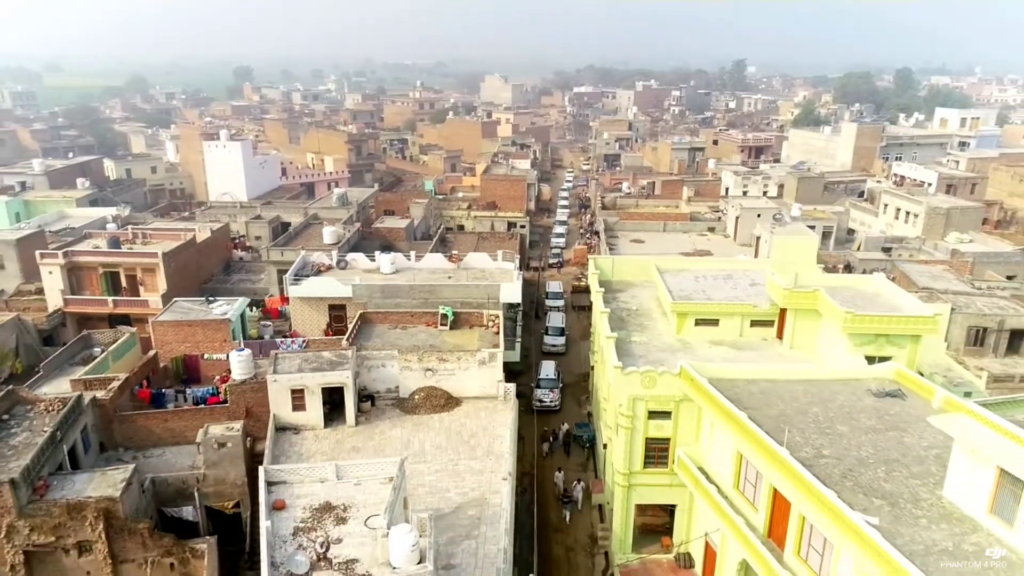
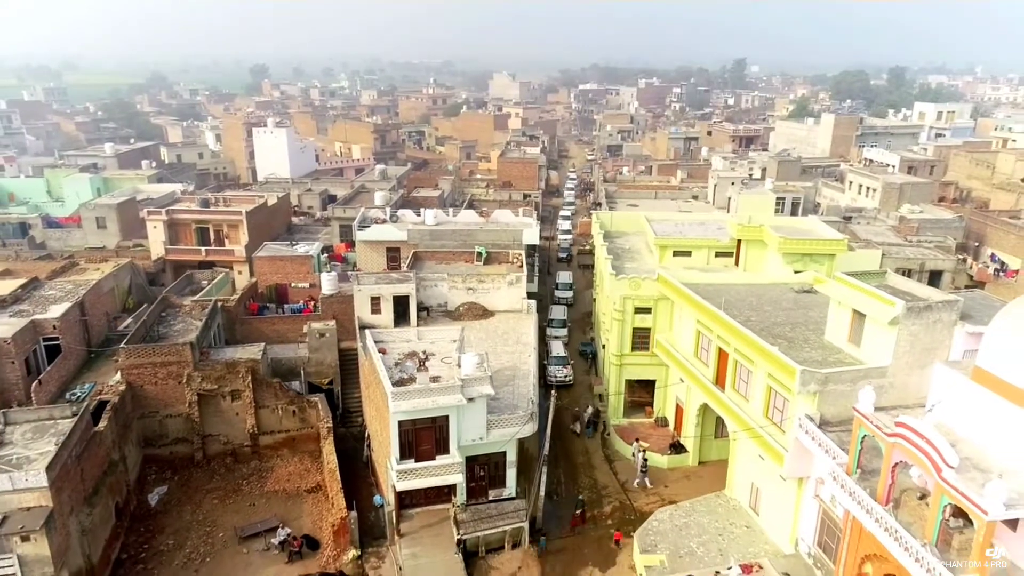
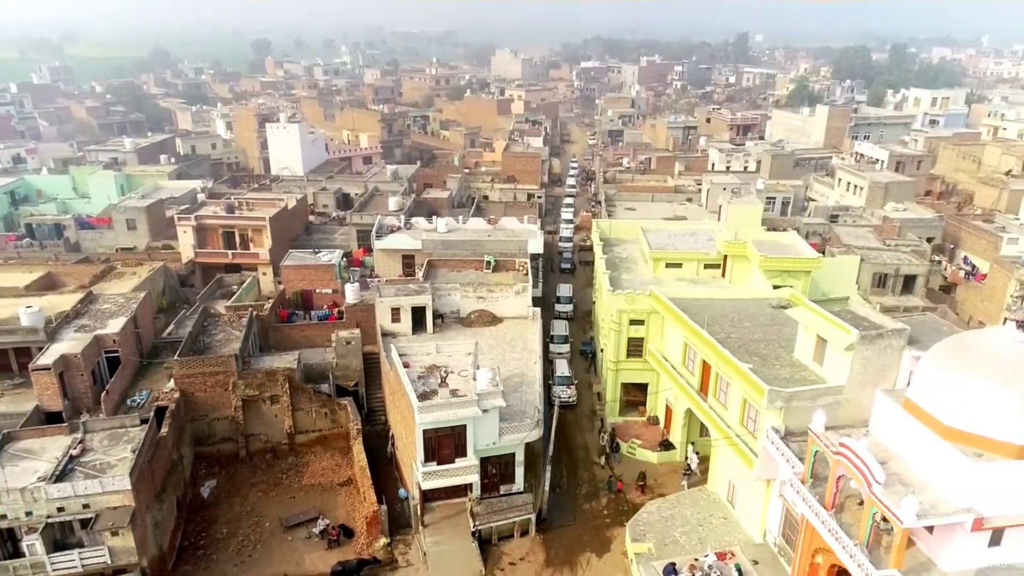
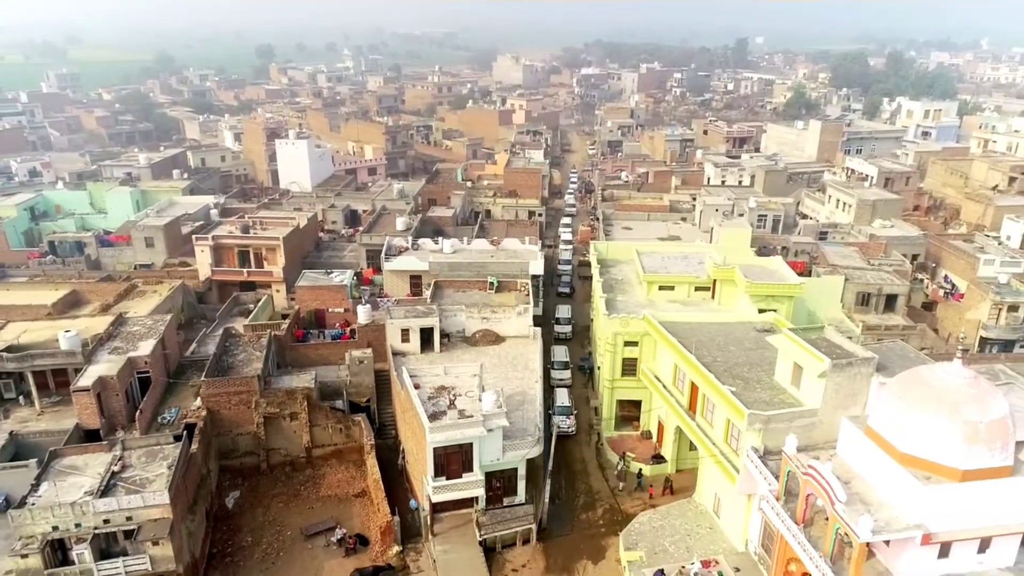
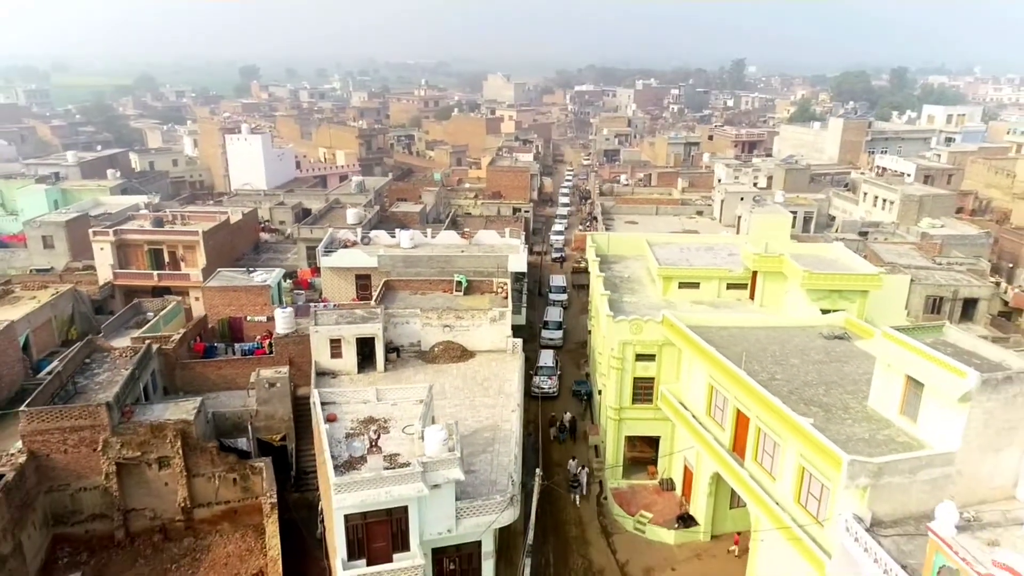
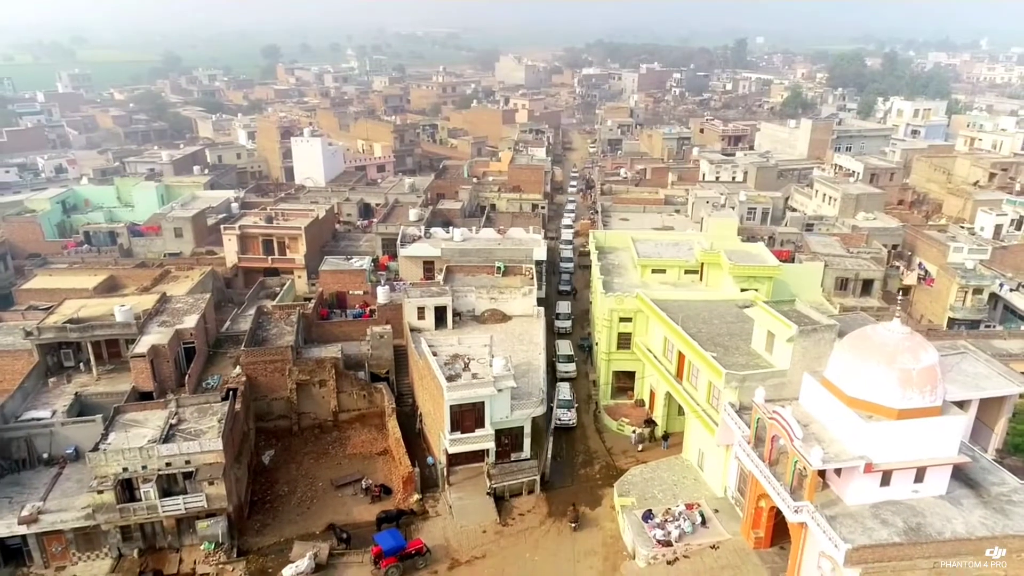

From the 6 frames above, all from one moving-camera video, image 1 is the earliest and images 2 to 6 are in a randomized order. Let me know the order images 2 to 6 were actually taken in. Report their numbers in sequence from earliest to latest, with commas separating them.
5, 2, 3, 4, 6
